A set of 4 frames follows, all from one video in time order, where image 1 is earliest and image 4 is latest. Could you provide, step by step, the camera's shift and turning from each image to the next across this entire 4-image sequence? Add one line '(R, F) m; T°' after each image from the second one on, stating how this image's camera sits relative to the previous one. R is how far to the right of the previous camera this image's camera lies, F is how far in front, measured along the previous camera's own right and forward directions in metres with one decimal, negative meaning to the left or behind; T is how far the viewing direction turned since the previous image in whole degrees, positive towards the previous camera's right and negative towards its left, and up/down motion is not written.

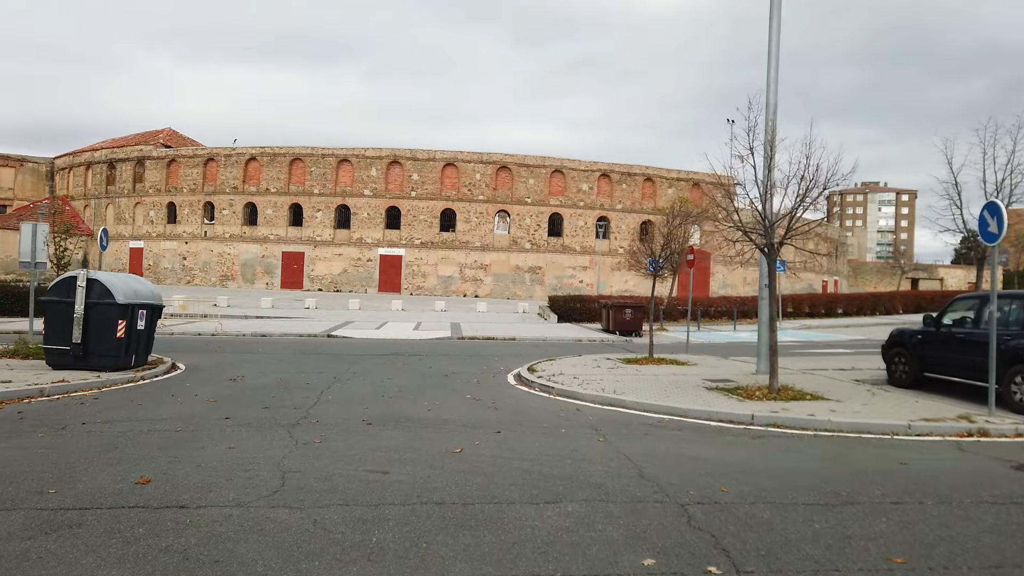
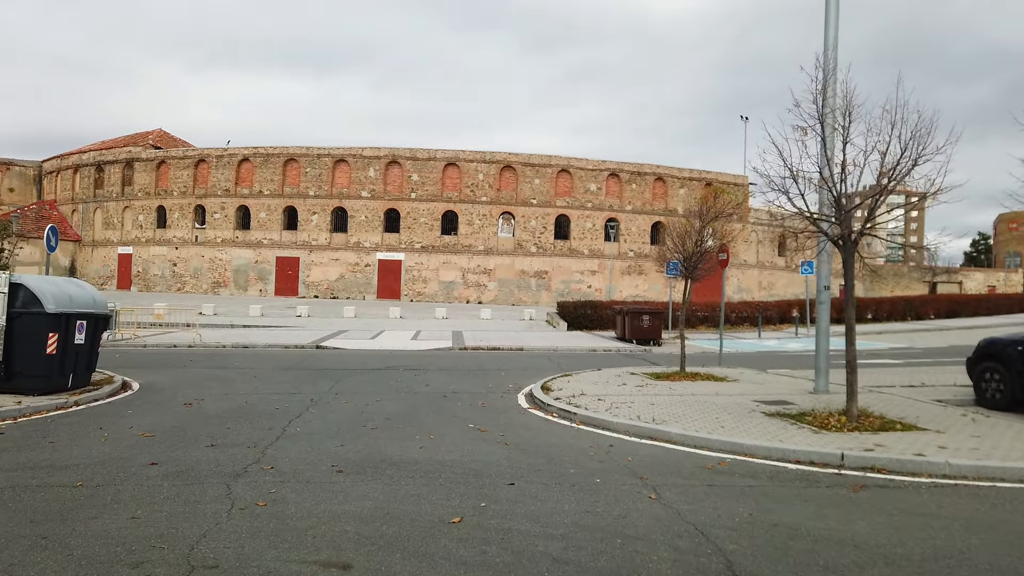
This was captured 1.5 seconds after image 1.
(-0.1, +1.8) m; 0°
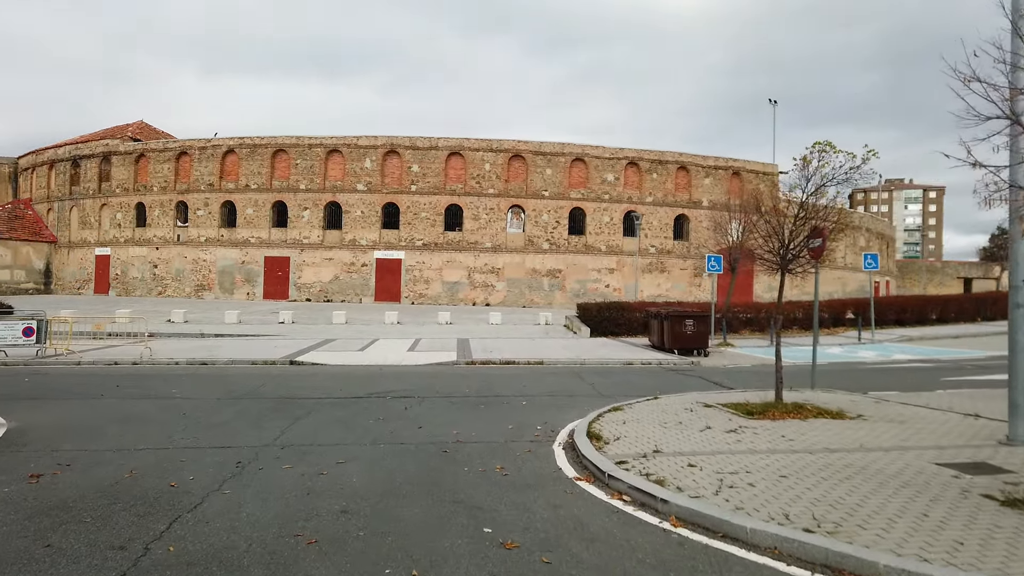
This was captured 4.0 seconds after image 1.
(-0.2, +3.2) m; 0°
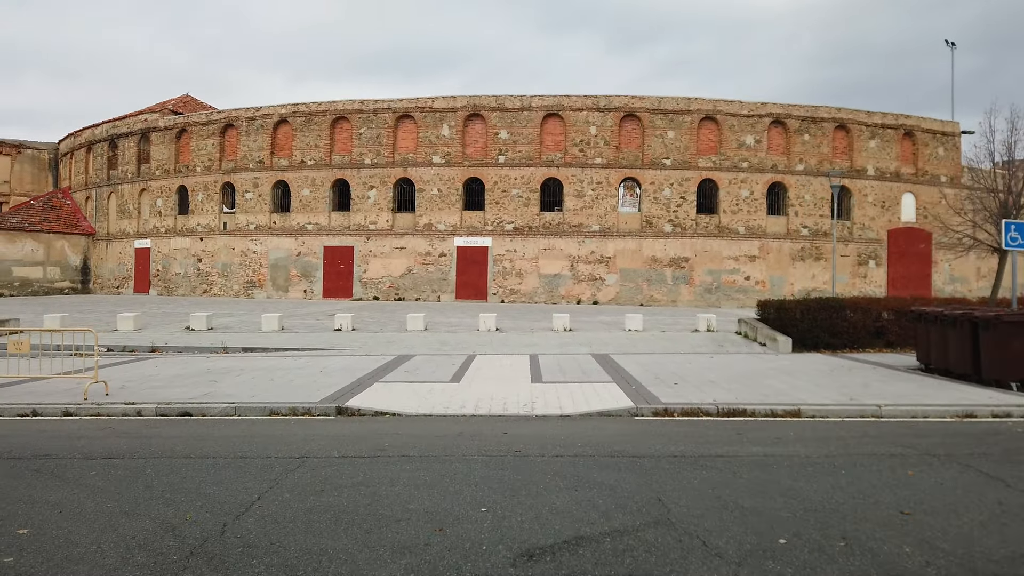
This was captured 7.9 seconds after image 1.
(-1.6, +6.4) m; -5°
